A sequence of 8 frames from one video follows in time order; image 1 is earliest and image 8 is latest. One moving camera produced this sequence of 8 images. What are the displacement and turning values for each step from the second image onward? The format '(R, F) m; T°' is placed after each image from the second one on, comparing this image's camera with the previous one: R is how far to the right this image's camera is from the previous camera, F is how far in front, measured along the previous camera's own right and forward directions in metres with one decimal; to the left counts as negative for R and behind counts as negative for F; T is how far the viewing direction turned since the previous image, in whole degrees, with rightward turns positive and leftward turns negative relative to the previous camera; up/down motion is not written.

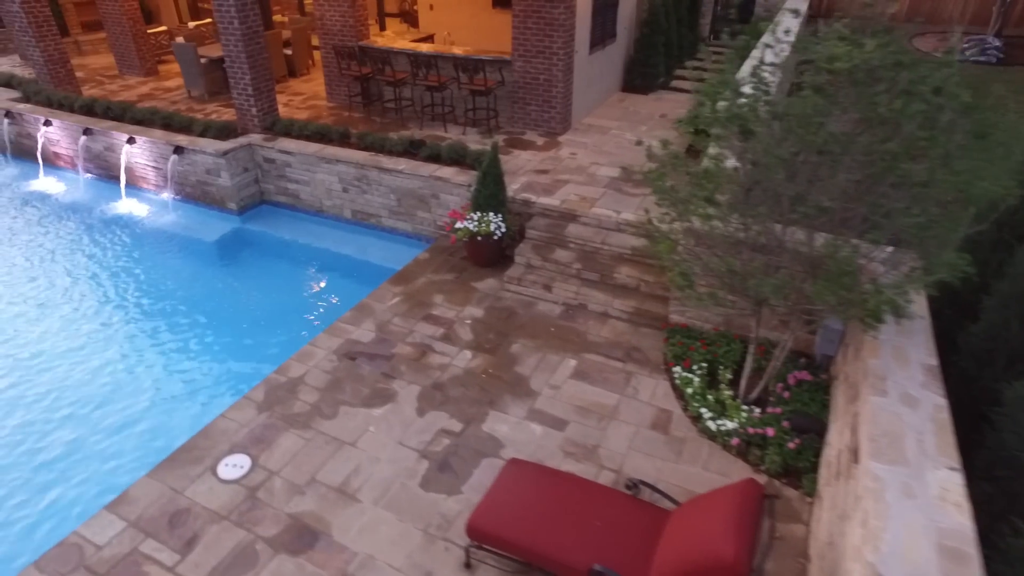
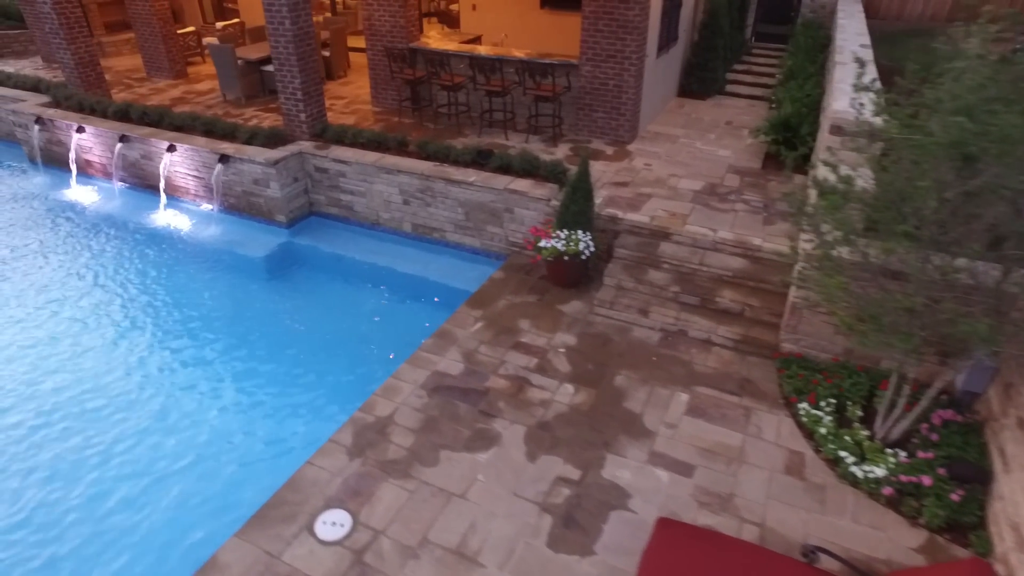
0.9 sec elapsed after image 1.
(-1.0, +0.5) m; 0°
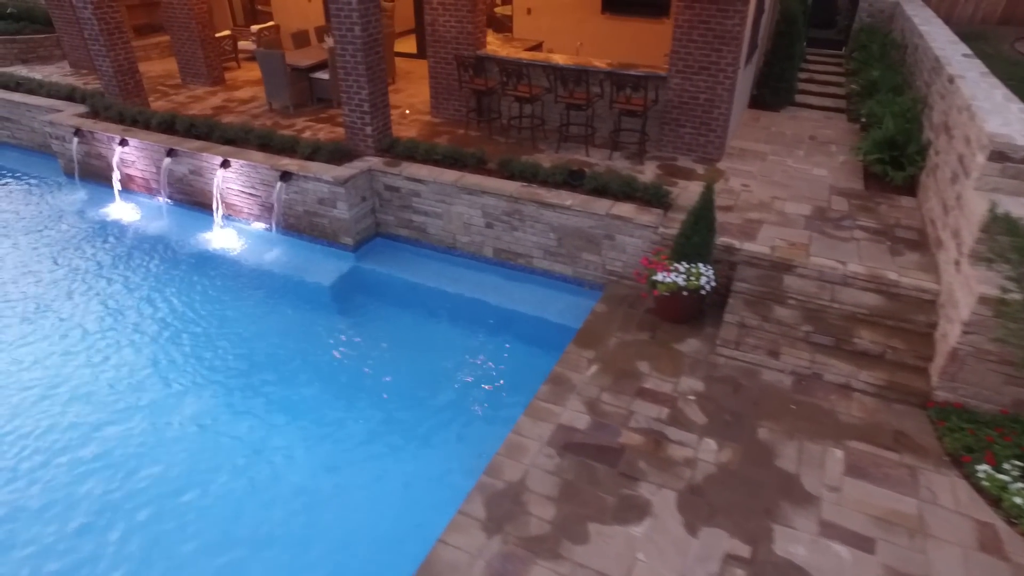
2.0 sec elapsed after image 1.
(-1.2, +0.5) m; 0°
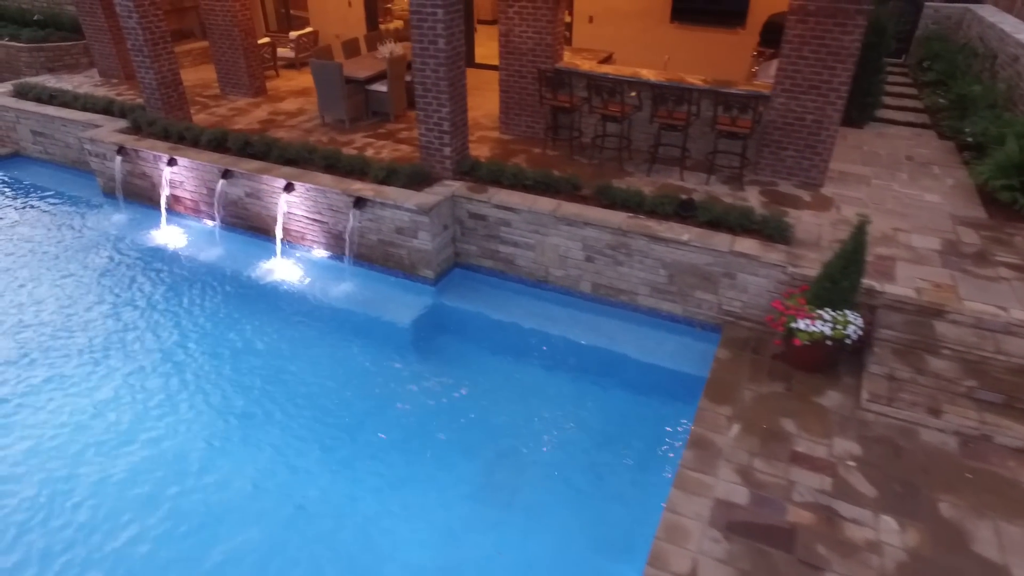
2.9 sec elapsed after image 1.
(-1.2, +0.5) m; 0°
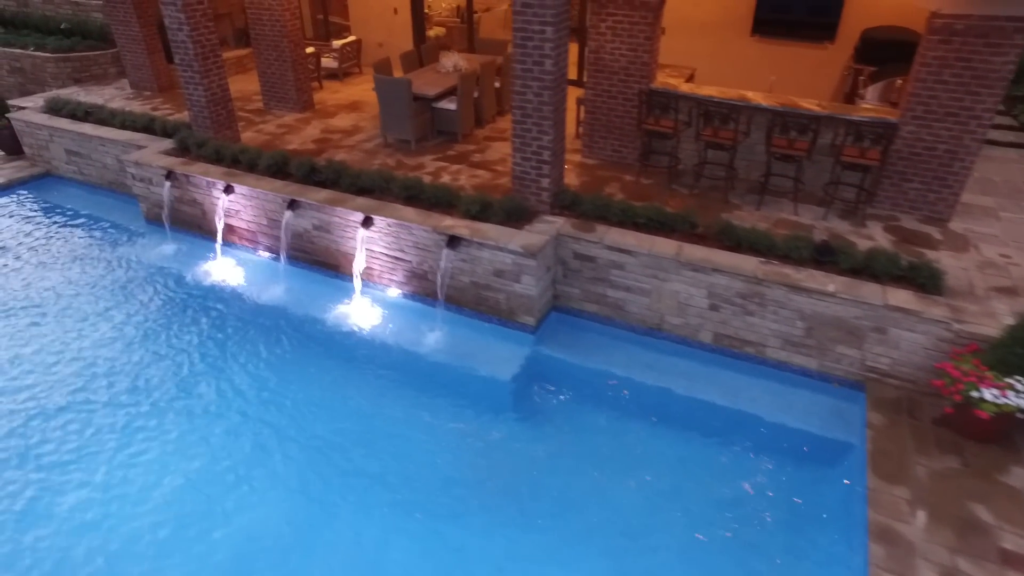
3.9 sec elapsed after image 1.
(-1.3, +0.6) m; 0°
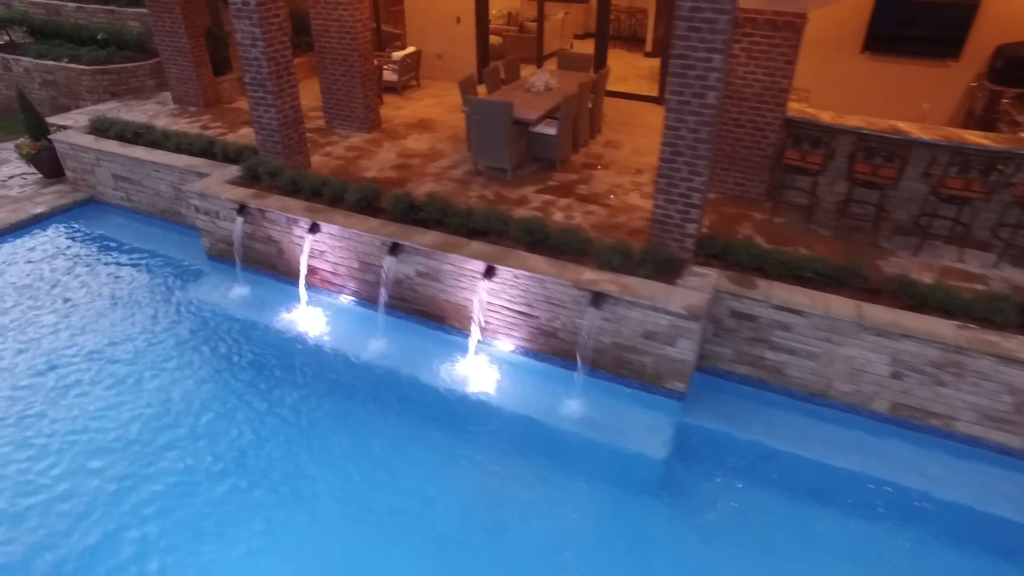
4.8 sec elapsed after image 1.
(-1.5, +0.7) m; +1°
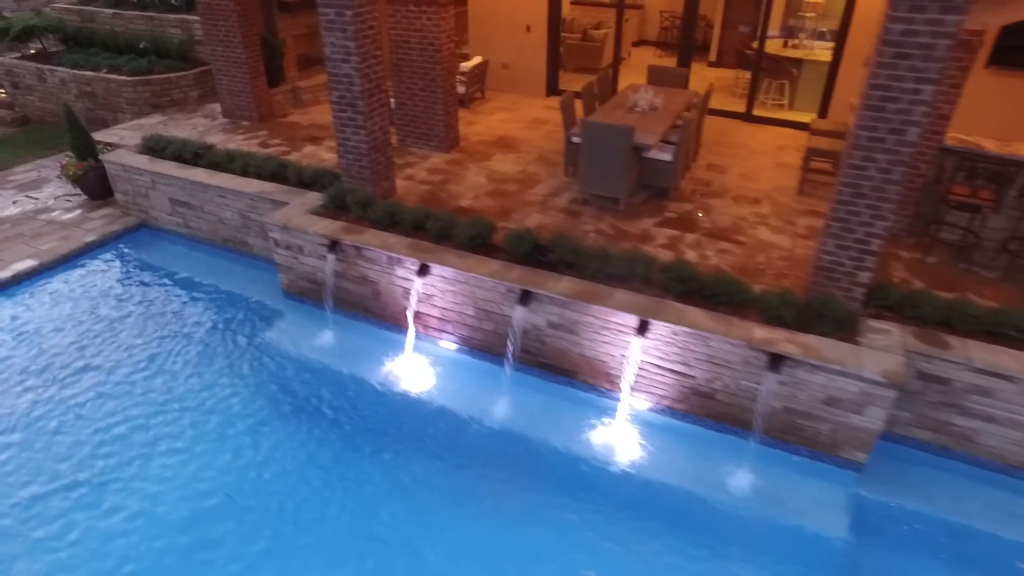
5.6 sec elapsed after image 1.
(-1.5, +0.6) m; +1°
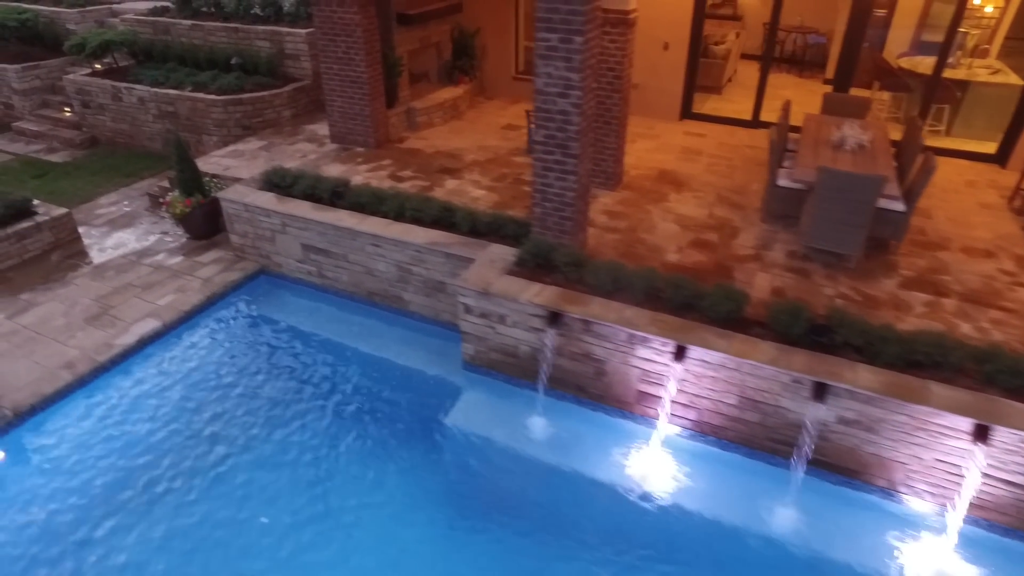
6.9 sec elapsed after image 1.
(-2.5, +0.9) m; +1°
